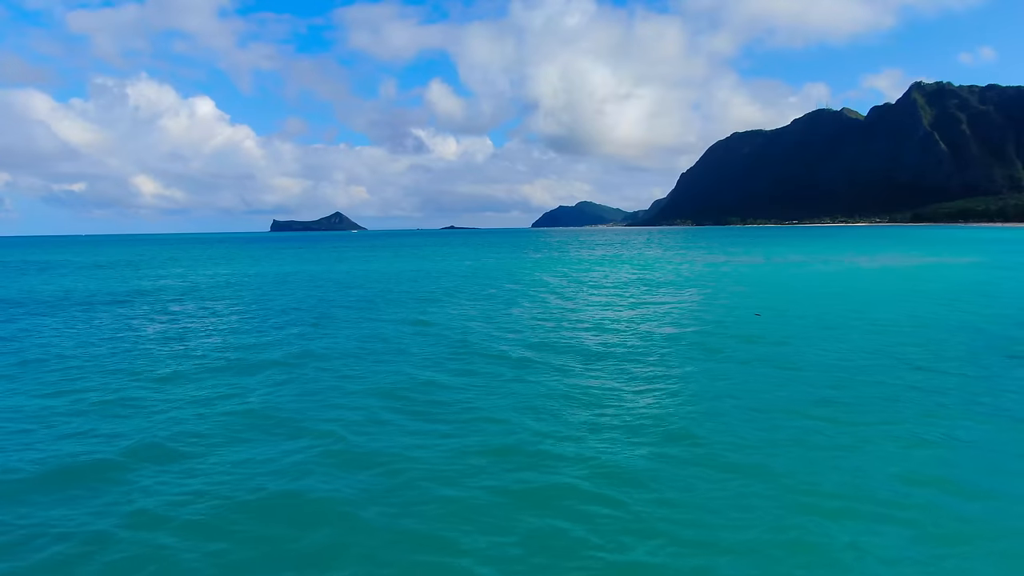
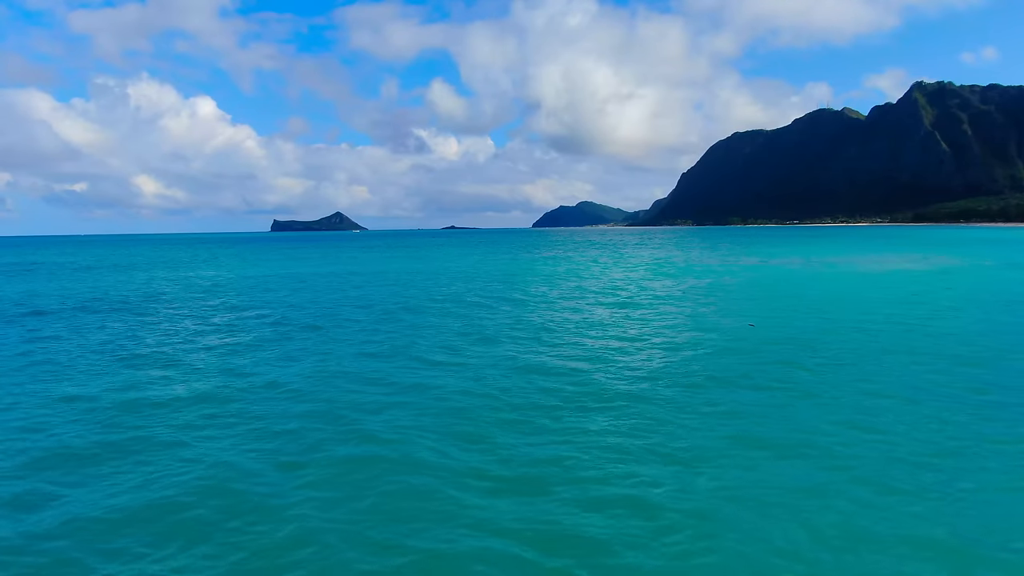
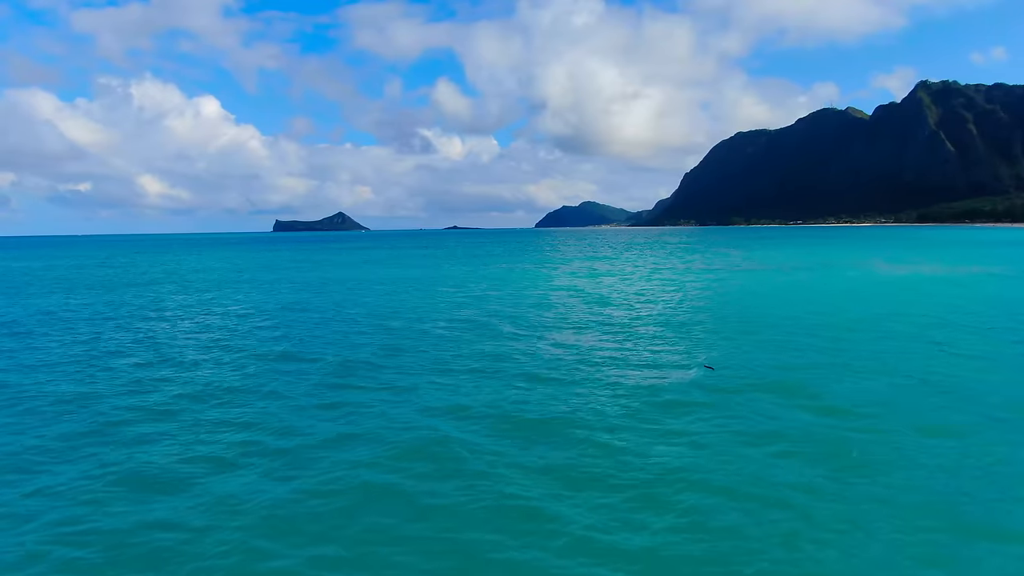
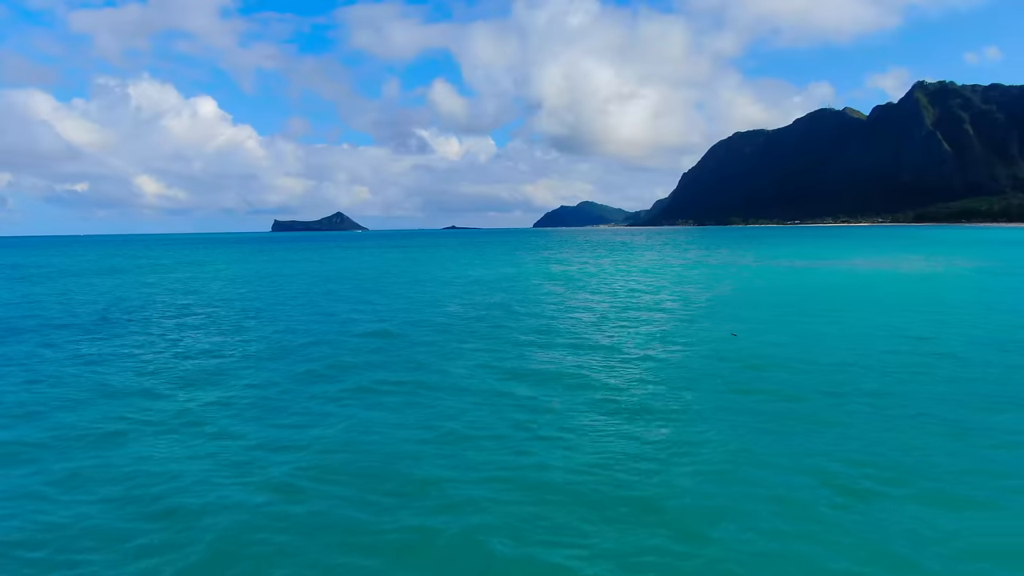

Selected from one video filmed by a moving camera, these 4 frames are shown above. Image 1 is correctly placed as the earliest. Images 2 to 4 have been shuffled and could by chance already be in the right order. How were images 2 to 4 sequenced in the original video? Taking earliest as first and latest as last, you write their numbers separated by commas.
2, 4, 3
